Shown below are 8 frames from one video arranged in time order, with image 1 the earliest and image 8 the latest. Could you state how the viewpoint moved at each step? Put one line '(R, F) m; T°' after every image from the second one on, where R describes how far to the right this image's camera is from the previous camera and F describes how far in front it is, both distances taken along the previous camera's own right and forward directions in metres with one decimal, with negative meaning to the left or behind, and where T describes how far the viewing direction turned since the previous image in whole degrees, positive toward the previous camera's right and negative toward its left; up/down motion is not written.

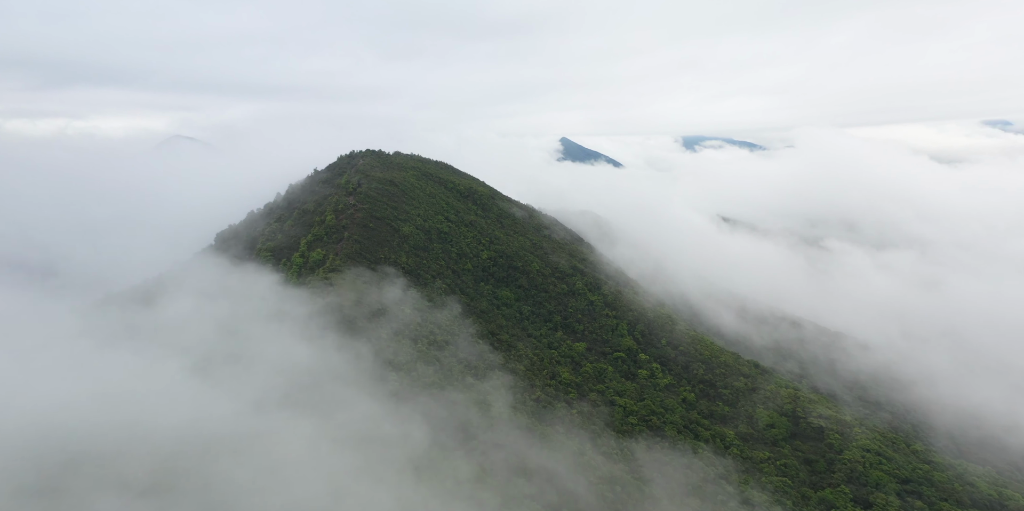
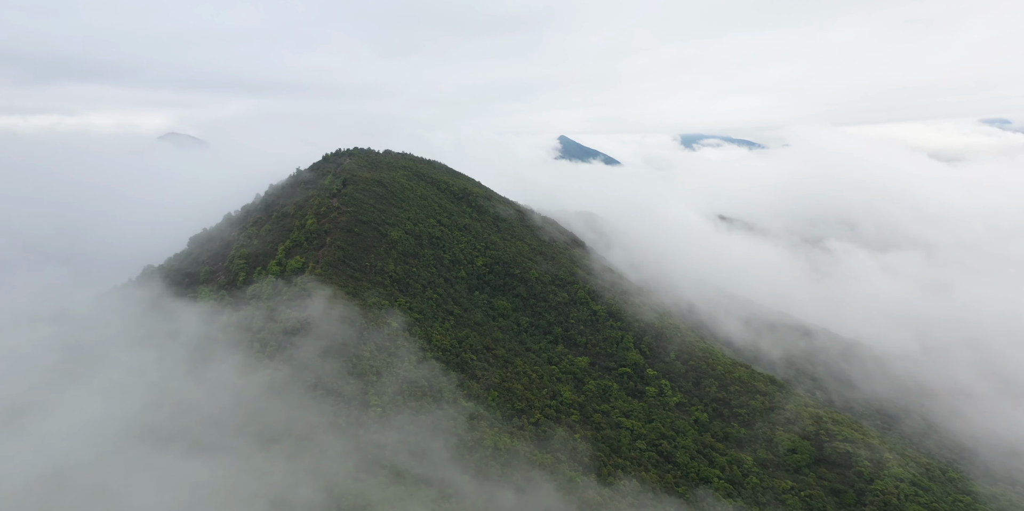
(+0.1, +5.6) m; 0°
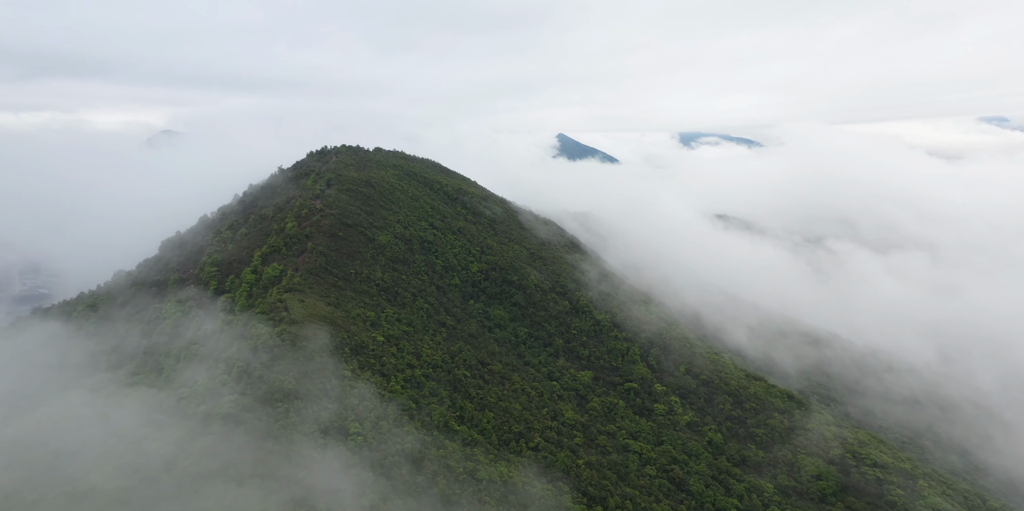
(+0.1, +5.0) m; 0°
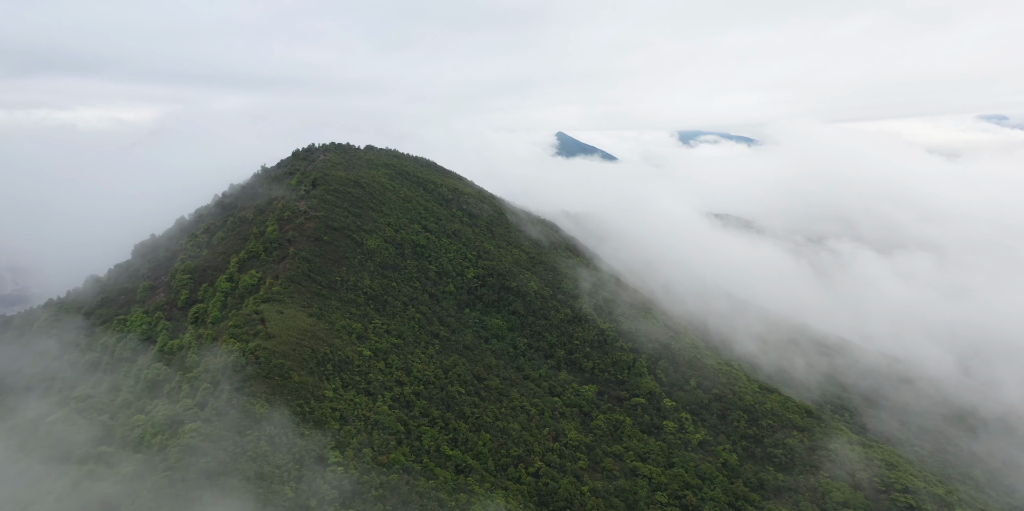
(+0.1, +4.4) m; 0°
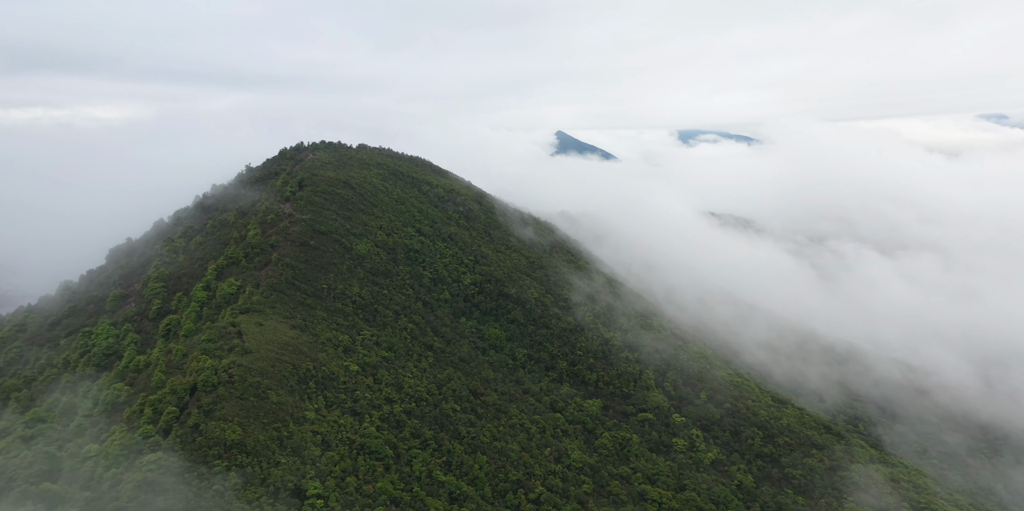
(+0.1, +3.6) m; 0°
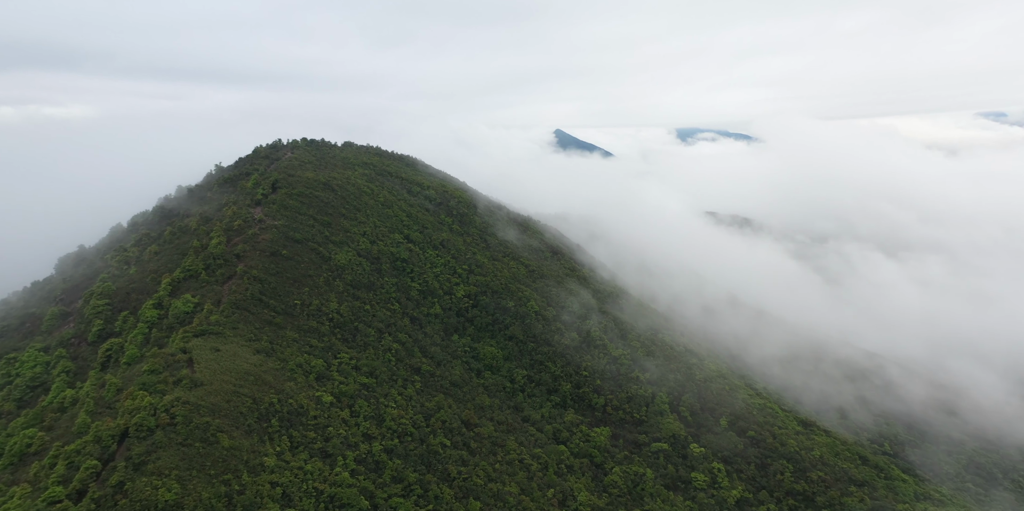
(+0.1, +6.0) m; 0°
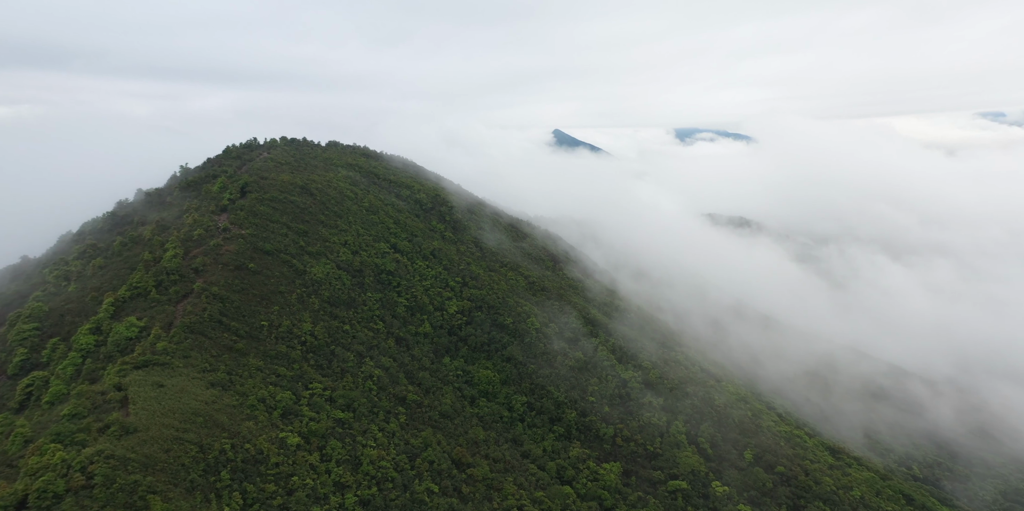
(+0.1, +5.7) m; 0°
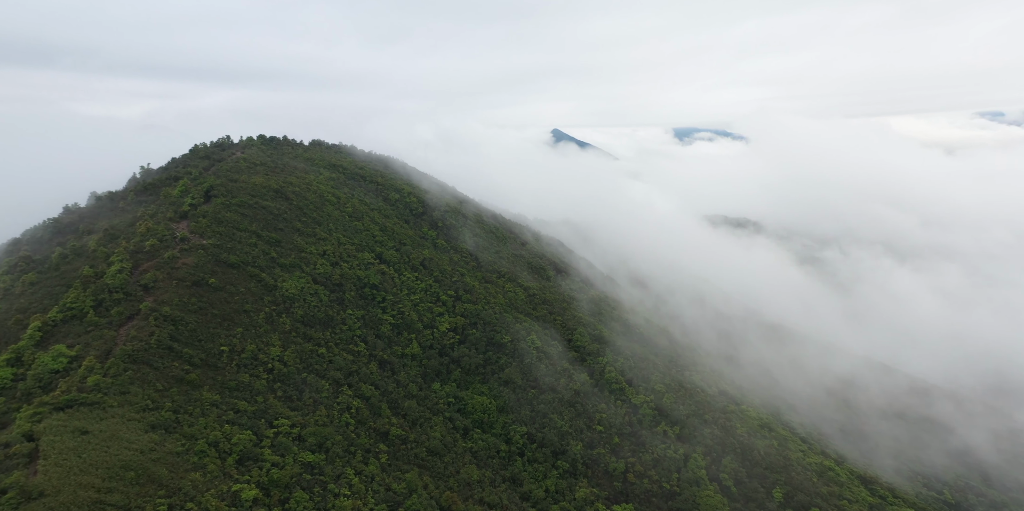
(+0.1, +5.3) m; 0°
